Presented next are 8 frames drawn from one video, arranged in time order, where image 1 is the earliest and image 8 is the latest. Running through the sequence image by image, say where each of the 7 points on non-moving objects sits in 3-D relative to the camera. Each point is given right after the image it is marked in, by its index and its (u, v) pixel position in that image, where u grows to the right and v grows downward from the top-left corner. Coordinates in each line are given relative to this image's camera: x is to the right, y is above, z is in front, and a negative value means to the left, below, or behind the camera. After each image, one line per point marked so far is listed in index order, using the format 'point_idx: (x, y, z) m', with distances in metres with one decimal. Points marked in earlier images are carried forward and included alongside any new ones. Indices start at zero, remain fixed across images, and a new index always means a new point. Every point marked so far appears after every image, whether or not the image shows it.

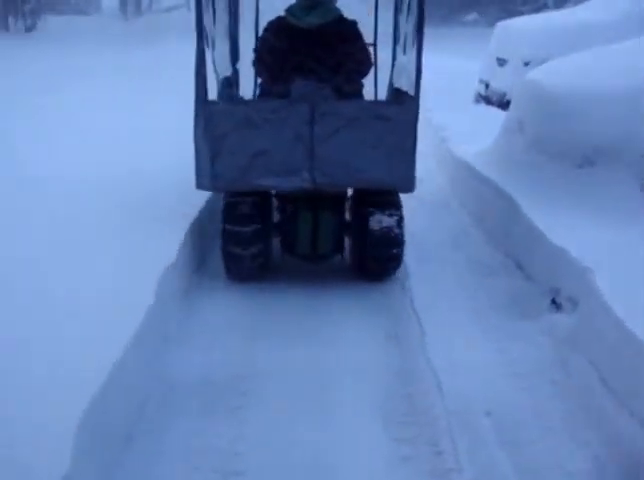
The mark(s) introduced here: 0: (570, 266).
0: (+1.2, -0.1, +4.9) m
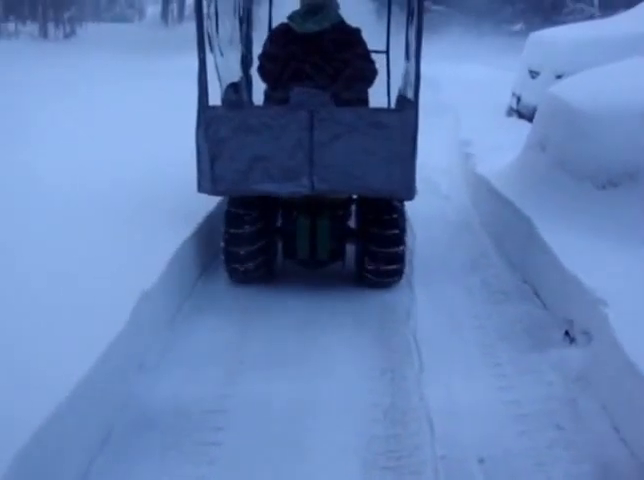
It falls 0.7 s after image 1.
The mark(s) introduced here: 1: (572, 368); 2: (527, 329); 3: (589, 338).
0: (+1.1, -0.3, +4.5) m
1: (+1.0, -0.5, +4.3) m
2: (+1.0, -0.4, +4.9) m
3: (+1.1, -0.4, +4.3) m
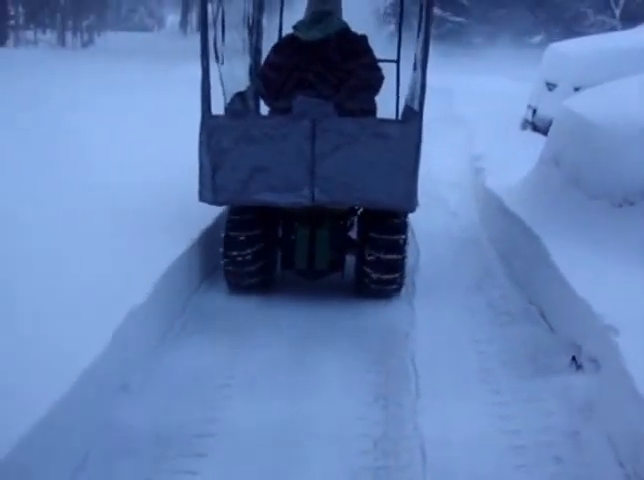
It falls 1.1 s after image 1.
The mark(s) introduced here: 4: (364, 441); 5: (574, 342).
0: (+1.1, -0.3, +4.3) m
1: (+1.0, -0.6, +4.0) m
2: (+0.9, -0.5, +4.6) m
3: (+1.1, -0.5, +4.1) m
4: (+0.2, -0.7, +3.8) m
5: (+1.1, -0.4, +4.5) m
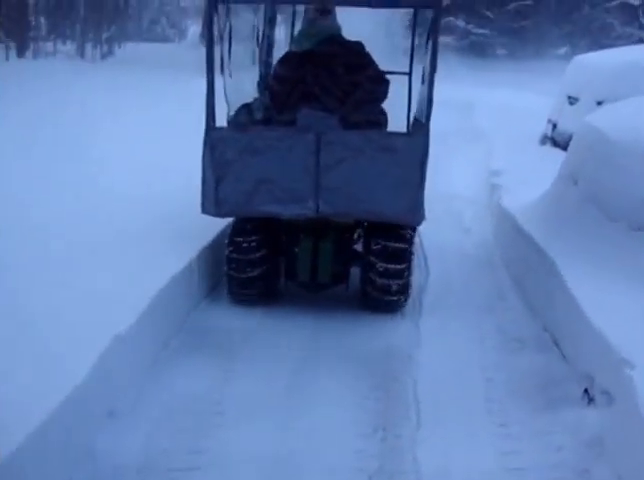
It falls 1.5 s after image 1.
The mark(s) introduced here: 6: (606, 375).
0: (+1.1, -0.4, +4.0) m
1: (+1.0, -0.7, +3.8) m
2: (+0.9, -0.6, +4.4) m
3: (+1.1, -0.6, +3.9) m
4: (+0.1, -0.8, +3.6) m
5: (+1.1, -0.5, +4.3) m
6: (+1.1, -0.5, +4.0) m
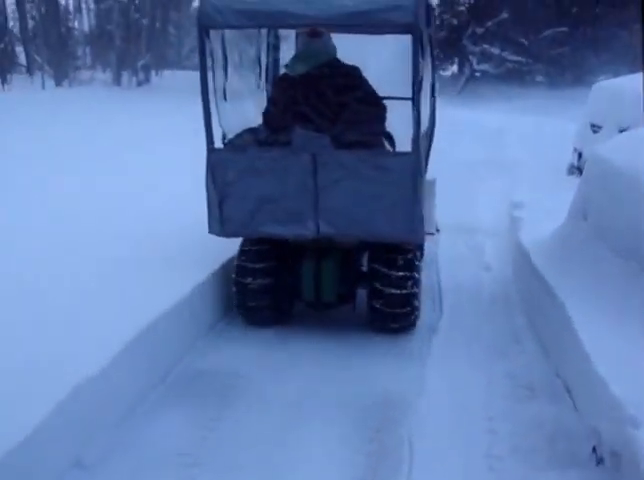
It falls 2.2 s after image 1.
0: (+1.0, -0.6, +3.7) m
1: (+0.9, -0.8, +3.5) m
2: (+0.9, -0.8, +4.1) m
3: (+1.0, -0.7, +3.5) m
4: (+0.1, -0.9, +3.2) m
5: (+1.0, -0.7, +3.9) m
6: (+1.0, -0.7, +3.6) m
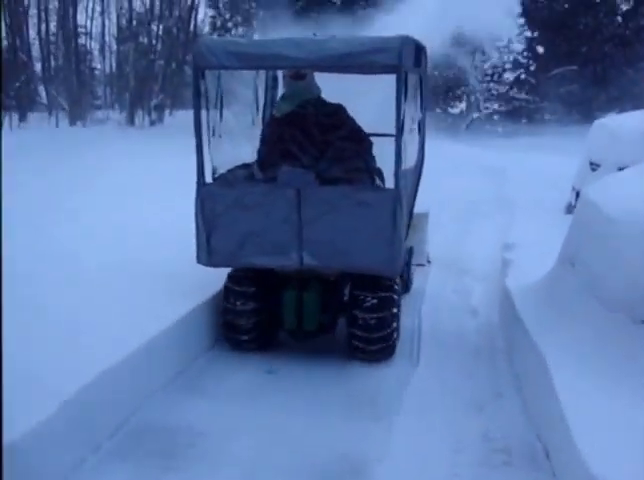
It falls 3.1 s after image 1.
0: (+1.0, -0.7, +3.8) m
1: (+0.8, -1.0, +3.5) m
2: (+0.8, -0.9, +4.1) m
3: (+0.9, -0.9, +3.6) m
4: (0.0, -1.1, +3.3) m
5: (+0.9, -0.8, +4.0) m
6: (+0.9, -0.8, +3.7) m
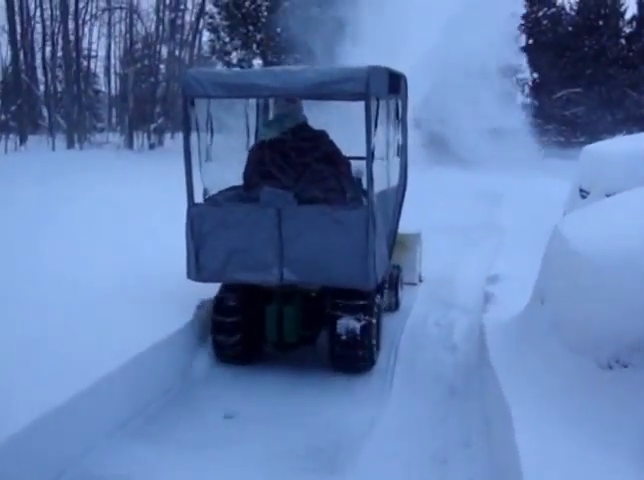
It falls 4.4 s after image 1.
0: (+0.8, -0.8, +4.1) m
1: (+0.7, -1.0, +3.8) m
2: (+0.7, -1.0, +4.4) m
3: (+0.8, -0.9, +3.9) m
4: (-0.1, -1.1, +3.6) m
5: (+0.8, -0.9, +4.3) m
6: (+0.8, -0.8, +4.0) m
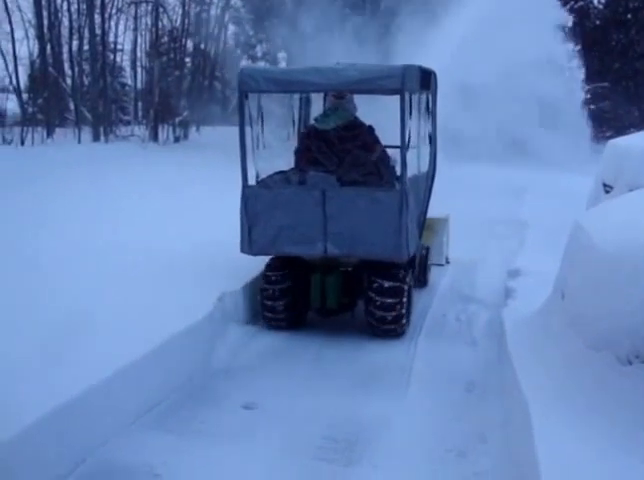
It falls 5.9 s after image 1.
0: (+1.0, -0.7, +4.7) m
1: (+0.9, -0.9, +4.4) m
2: (+0.9, -0.9, +5.0) m
3: (+1.0, -0.8, +4.5) m
4: (0.0, -1.0, +4.3) m
5: (+1.0, -0.8, +4.9) m
6: (+1.0, -0.7, +4.6) m
